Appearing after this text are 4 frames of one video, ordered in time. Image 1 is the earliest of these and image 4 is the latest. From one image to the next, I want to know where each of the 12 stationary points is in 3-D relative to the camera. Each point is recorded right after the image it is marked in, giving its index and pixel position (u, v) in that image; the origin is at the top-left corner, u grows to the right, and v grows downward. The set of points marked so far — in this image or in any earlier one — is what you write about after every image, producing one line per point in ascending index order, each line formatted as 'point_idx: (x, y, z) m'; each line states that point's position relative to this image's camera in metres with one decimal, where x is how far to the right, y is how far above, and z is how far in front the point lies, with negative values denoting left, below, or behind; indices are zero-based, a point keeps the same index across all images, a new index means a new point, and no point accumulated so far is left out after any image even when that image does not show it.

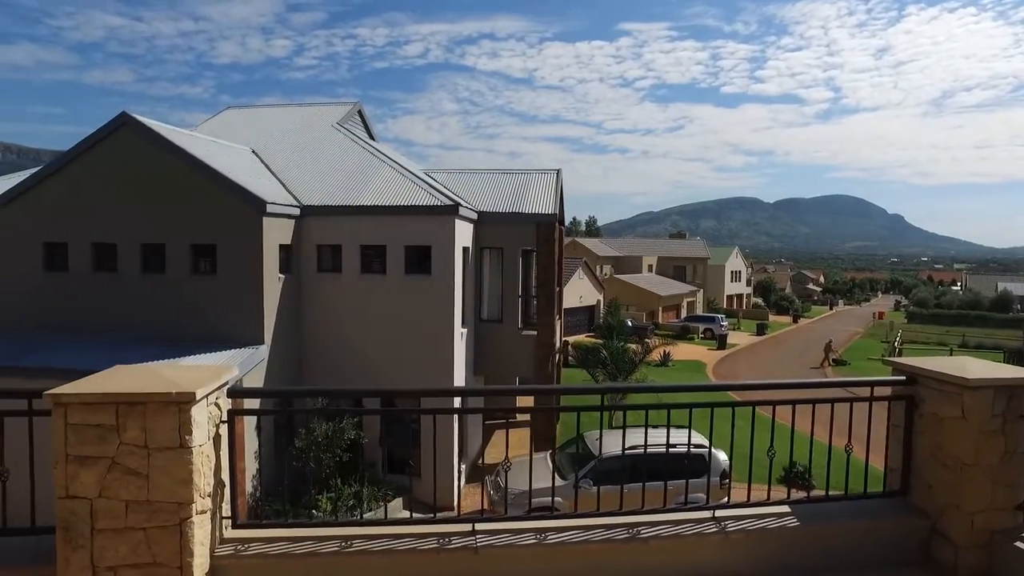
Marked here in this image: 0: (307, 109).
0: (-5.8, +5.1, +19.6) m
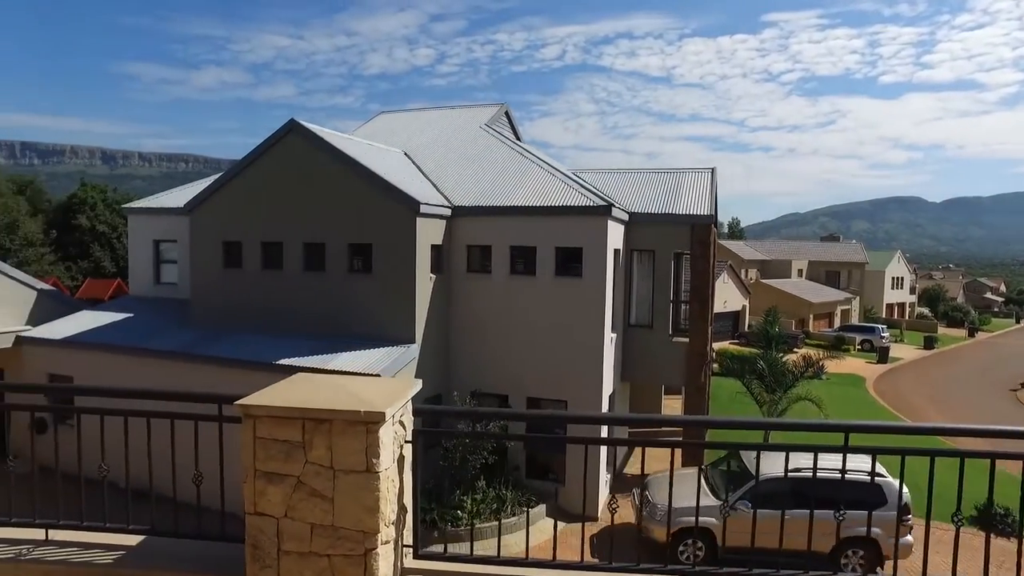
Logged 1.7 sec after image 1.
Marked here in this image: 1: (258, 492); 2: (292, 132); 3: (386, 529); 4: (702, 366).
0: (-1.6, +5.1, +19.9) m
1: (-0.9, -0.8, +2.5) m
2: (-4.2, +3.0, +13.4) m
3: (-0.5, -0.9, +2.6) m
4: (+4.0, -1.7, +14.7) m
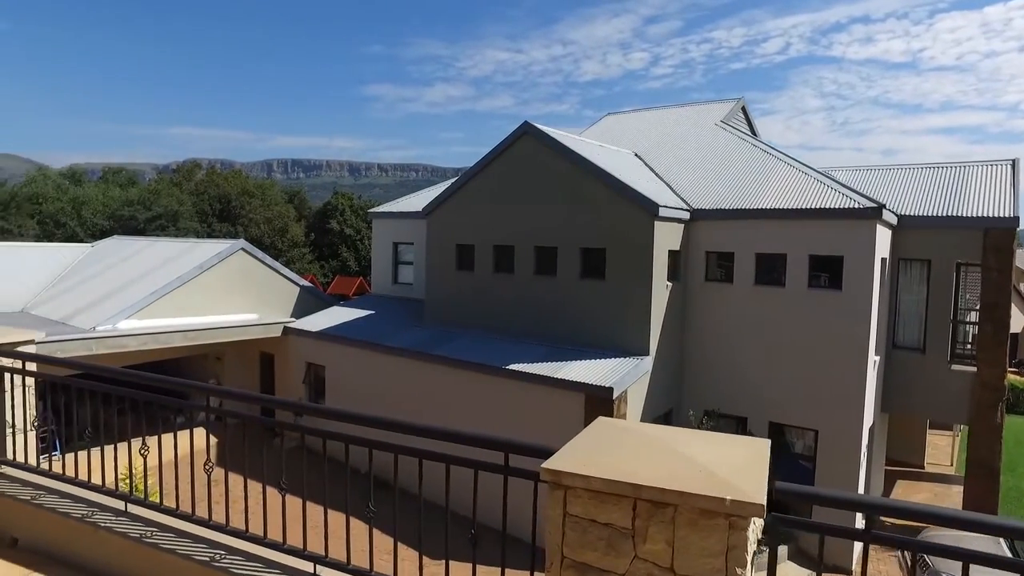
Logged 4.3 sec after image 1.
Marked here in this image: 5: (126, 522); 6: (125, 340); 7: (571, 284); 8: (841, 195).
0: (+4.7, +4.8, +18.6) m
1: (+0.1, -0.8, +1.9) m
2: (+0.3, +2.9, +13.2) m
3: (+0.6, -1.0, +1.8) m
4: (+8.4, -2.0, +12.1) m
5: (-2.1, -1.3, +3.8) m
6: (-7.1, -0.9, +12.7) m
7: (+1.1, +0.1, +12.9) m
8: (+5.6, +1.6, +11.8) m
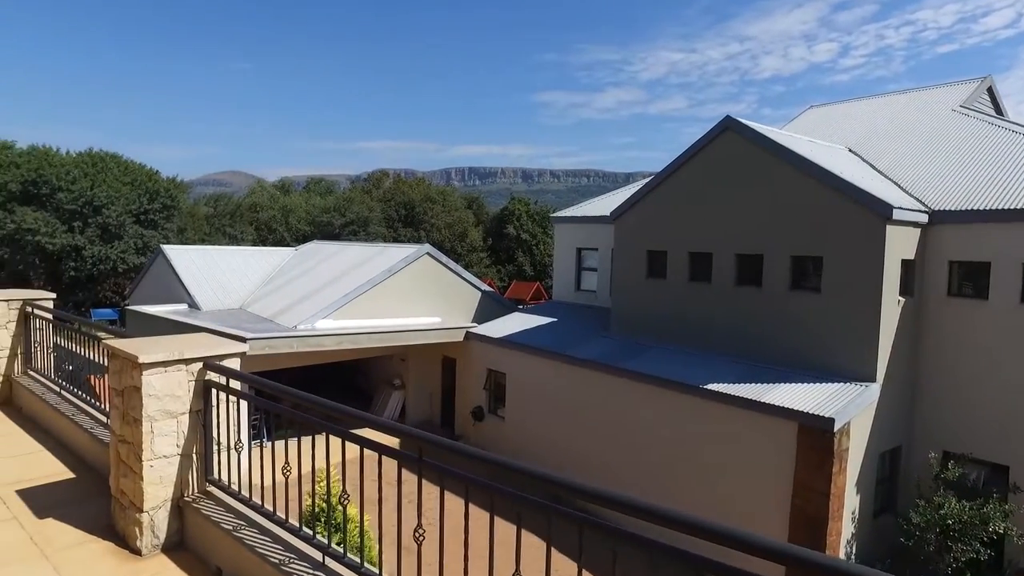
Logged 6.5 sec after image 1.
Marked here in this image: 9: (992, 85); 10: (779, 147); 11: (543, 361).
0: (+9.4, +4.5, +16.1) m
1: (+0.9, -0.9, +0.9) m
2: (+3.8, +2.7, +11.9) m
3: (+1.3, -1.1, +0.7) m
4: (+11.3, -2.3, +8.8) m
5: (-0.9, -1.4, +3.3) m
6: (-3.6, -1.0, +13.1) m
7: (+4.4, -0.1, +11.4) m
8: (+8.6, +1.3, +9.2) m
9: (+10.9, +4.6, +15.6) m
10: (+4.3, +2.3, +11.1) m
11: (+0.6, -1.5, +13.8) m
